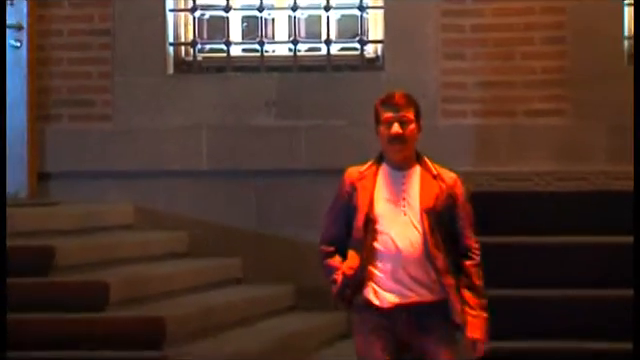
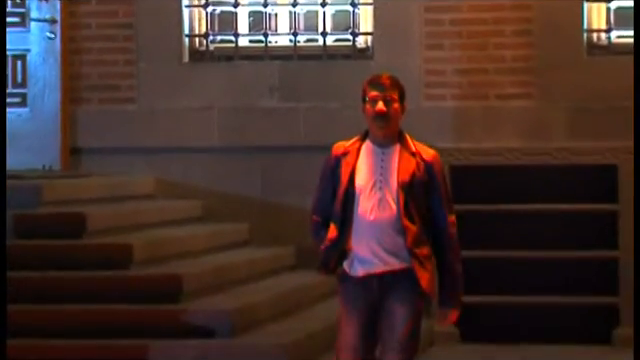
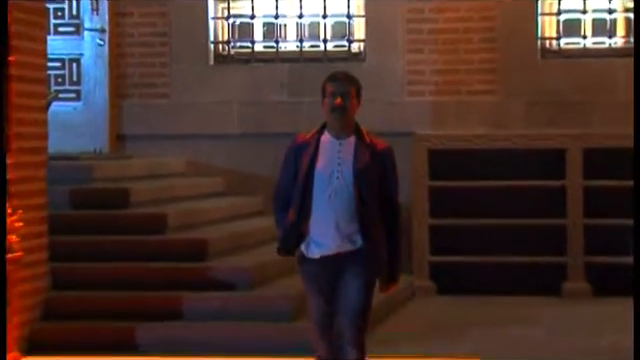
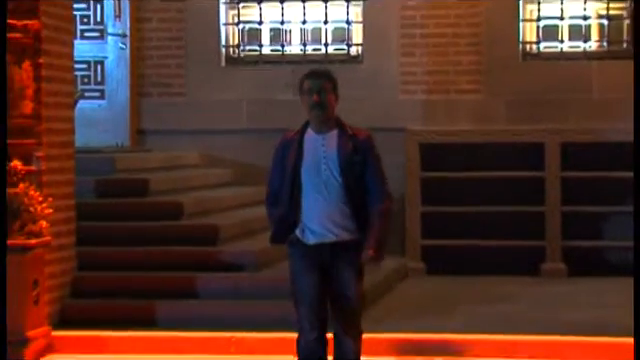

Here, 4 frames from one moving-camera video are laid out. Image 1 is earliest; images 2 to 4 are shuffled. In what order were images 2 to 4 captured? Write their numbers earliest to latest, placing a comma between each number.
2, 3, 4
